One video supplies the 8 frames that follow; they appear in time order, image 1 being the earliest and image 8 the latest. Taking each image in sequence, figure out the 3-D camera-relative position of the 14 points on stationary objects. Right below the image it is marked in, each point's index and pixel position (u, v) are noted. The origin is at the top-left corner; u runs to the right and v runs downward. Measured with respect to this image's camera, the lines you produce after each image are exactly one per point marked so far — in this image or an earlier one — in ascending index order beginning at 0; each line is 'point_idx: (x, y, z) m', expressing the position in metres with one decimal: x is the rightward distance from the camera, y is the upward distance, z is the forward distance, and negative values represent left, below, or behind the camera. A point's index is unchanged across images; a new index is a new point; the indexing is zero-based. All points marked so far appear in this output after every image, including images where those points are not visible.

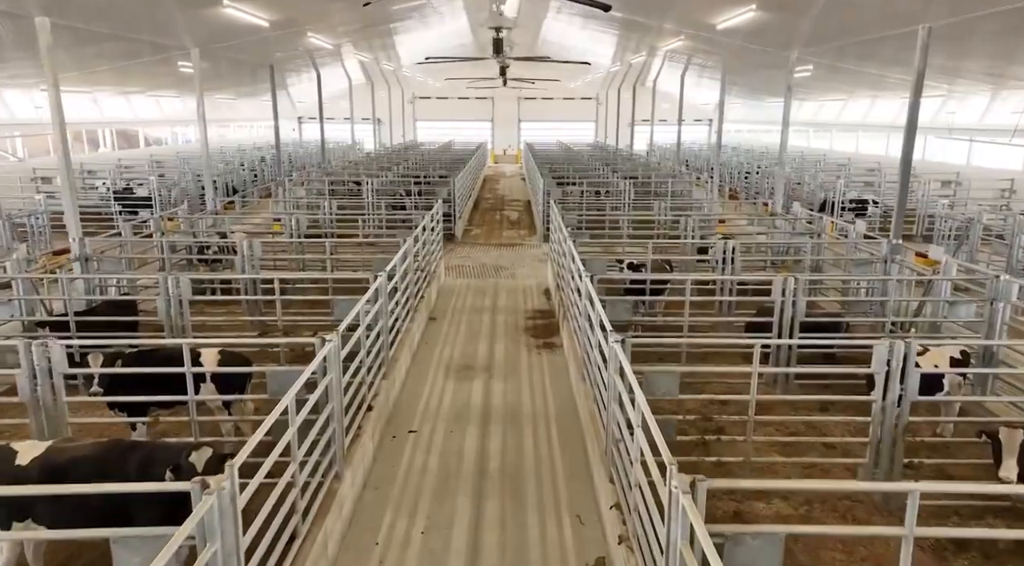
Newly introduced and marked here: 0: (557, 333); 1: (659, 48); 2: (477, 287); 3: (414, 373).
0: (+0.5, -0.5, +7.7) m
1: (+3.3, +5.5, +16.5) m
2: (-0.5, -0.1, +9.8) m
3: (-0.9, -0.8, +6.4) m
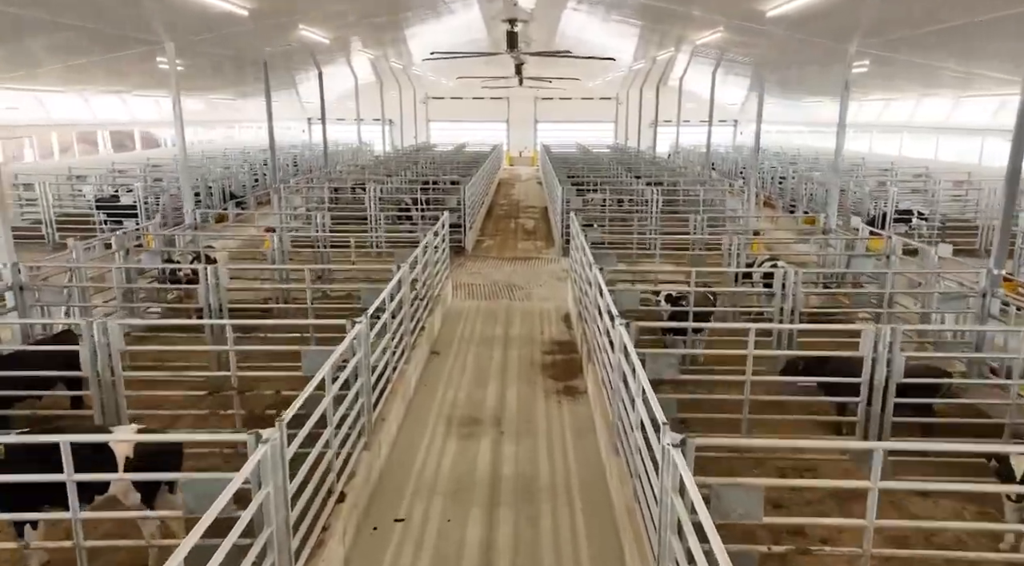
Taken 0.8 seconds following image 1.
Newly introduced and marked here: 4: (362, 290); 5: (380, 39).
0: (+0.6, -0.8, +6.5) m
1: (+3.7, +5.2, +15.3) m
2: (-0.3, -0.3, +8.7) m
3: (-0.8, -1.1, +5.3) m
4: (-1.2, -0.1, +5.8) m
5: (-3.1, +5.8, +16.7) m
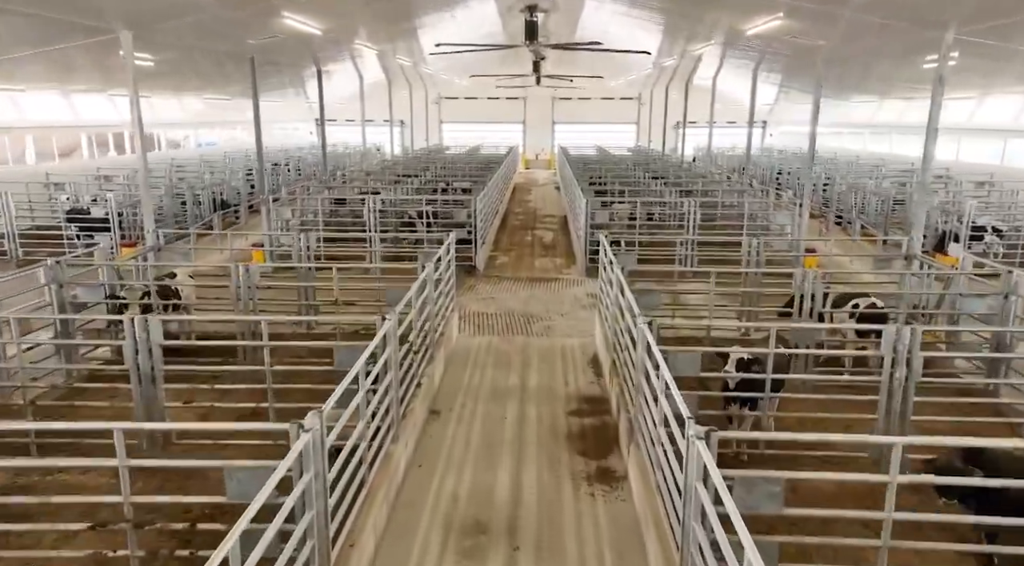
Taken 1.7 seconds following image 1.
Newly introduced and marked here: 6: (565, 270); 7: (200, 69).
0: (+0.8, -1.2, +5.1) m
1: (+4.0, +4.8, +13.8) m
2: (-0.1, -0.7, +7.4) m
3: (-0.7, -1.4, +4.0) m
4: (-1.1, -0.4, +4.5) m
5: (-2.8, +5.4, +15.4) m
6: (+0.8, +0.2, +11.2) m
7: (-6.9, +4.8, +15.7) m
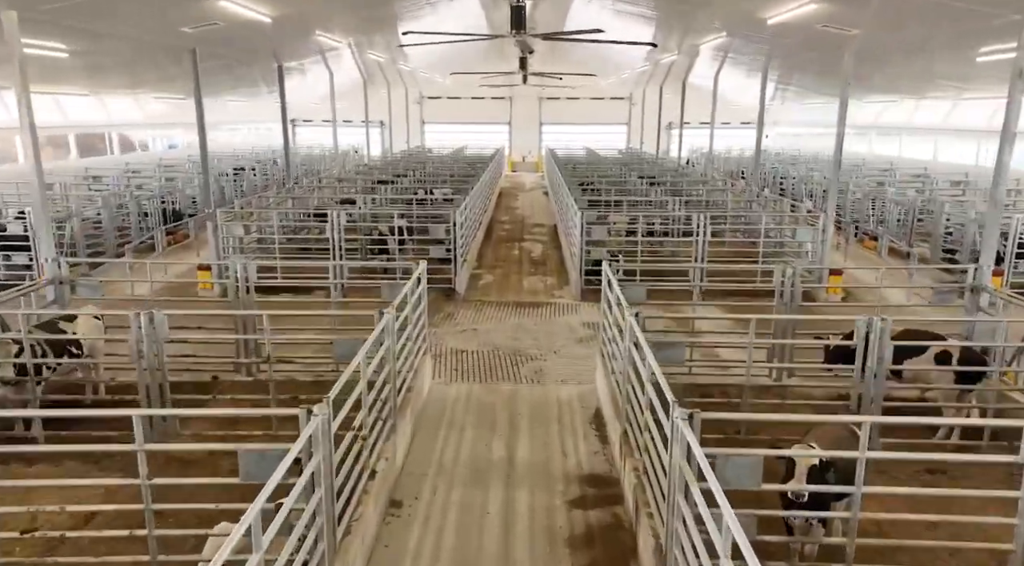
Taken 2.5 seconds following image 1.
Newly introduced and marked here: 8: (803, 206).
0: (+0.7, -1.5, +3.9) m
1: (+3.8, +4.5, +12.6) m
2: (-0.2, -1.0, +6.1) m
3: (-0.7, -1.7, +2.6) m
4: (-1.2, -0.7, +3.1) m
5: (-3.1, +5.1, +14.0) m
6: (+0.6, -0.1, +9.9) m
7: (-7.2, +4.4, +14.3) m
8: (+4.4, +1.1, +10.9) m
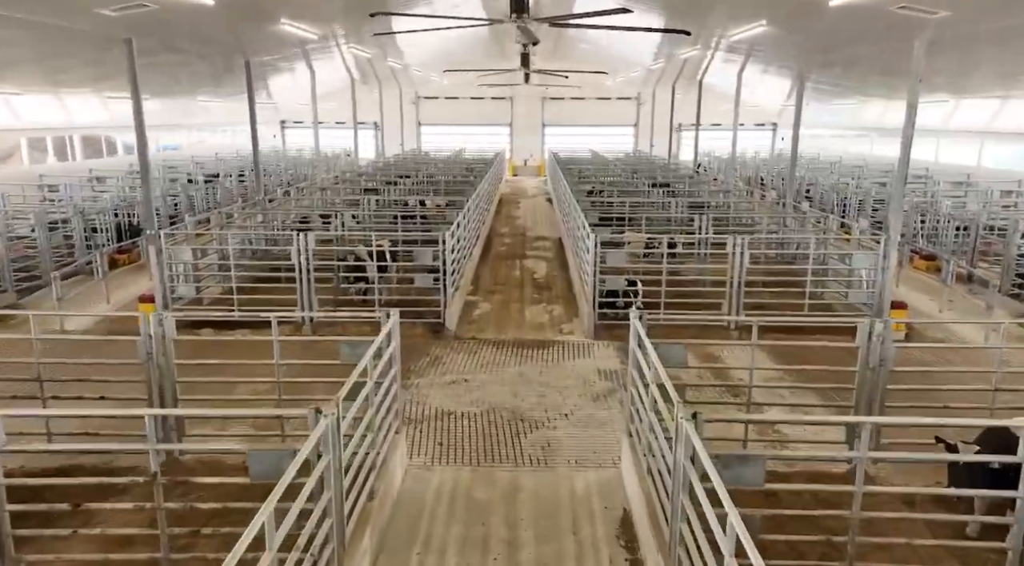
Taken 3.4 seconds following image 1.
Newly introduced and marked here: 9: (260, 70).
0: (+0.7, -1.8, +2.4) m
1: (+3.8, +4.1, +11.1) m
2: (-0.2, -1.4, +4.6) m
3: (-0.7, -2.1, +1.2) m
4: (-1.2, -1.1, +1.7) m
5: (-3.0, +4.7, +12.5) m
6: (+0.6, -0.5, +8.4) m
7: (-7.2, +4.0, +12.9) m
8: (+4.4, +0.8, +9.4) m
9: (-6.3, +5.3, +18.0) m
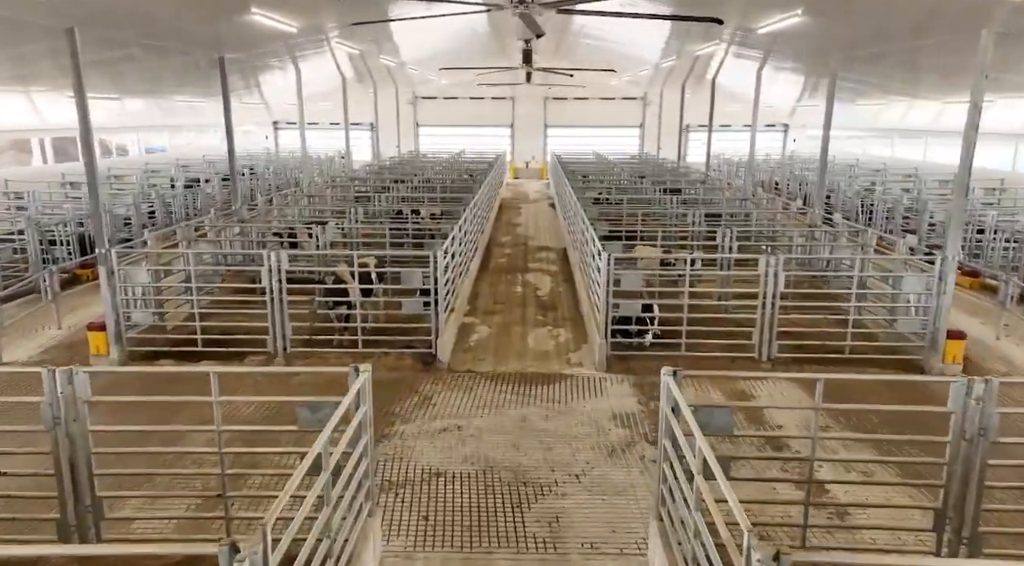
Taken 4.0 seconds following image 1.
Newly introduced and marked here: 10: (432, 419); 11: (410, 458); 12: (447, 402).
0: (+0.7, -2.1, +1.4) m
1: (+3.8, +3.9, +10.2) m
2: (-0.2, -1.6, +3.6) m
3: (-0.7, -2.4, +0.2) m
4: (-1.2, -1.3, +0.7) m
5: (-3.0, +4.5, +11.6) m
6: (+0.6, -0.7, +7.4) m
7: (-7.1, +3.8, +11.9) m
8: (+4.4, +0.5, +8.4) m
9: (-6.2, +5.1, +17.0) m
10: (-0.7, -1.1, +5.9) m
11: (-0.7, -1.2, +5.2) m
12: (-0.6, -1.0, +6.2) m
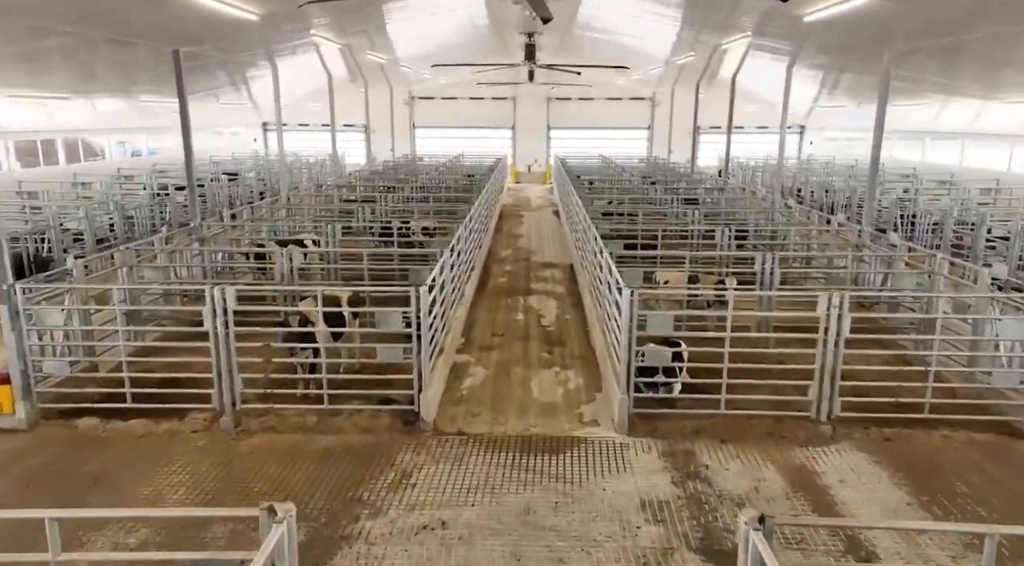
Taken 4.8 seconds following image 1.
0: (+0.7, -2.4, +0.1) m
1: (+3.8, +3.6, +8.8) m
2: (-0.2, -1.9, +2.3) m
3: (-0.8, -2.7, -1.1) m
4: (-1.2, -1.7, -0.6) m
5: (-3.0, +4.1, +10.3) m
6: (+0.6, -1.1, +6.1) m
7: (-7.1, +3.5, +10.6) m
8: (+4.4, +0.2, +7.1) m
9: (-6.2, +4.7, +15.7) m
10: (-0.7, -1.4, +4.6) m
11: (-0.7, -1.6, +3.9) m
12: (-0.6, -1.3, +4.9) m
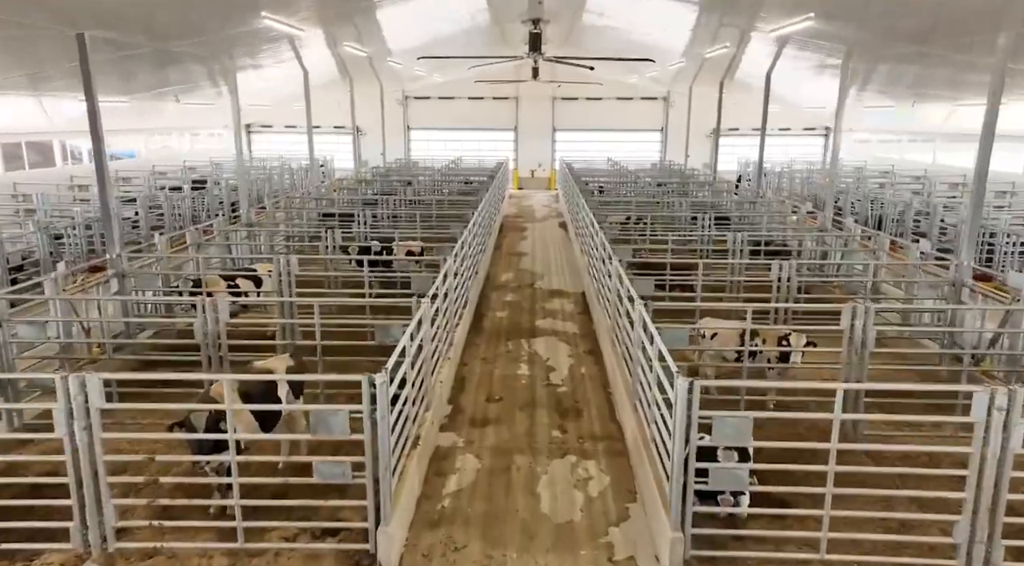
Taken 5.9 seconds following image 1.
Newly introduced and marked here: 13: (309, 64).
0: (+0.6, -2.9, -1.7) m
1: (+3.8, +3.1, +7.0) m
2: (-0.2, -2.4, +0.5) m
3: (-0.8, -3.1, -2.9) m
4: (-1.2, -2.1, -2.4) m
5: (-3.0, +3.7, +8.5) m
6: (+0.6, -1.5, +4.3) m
7: (-7.1, +3.0, +8.8) m
8: (+4.4, -0.3, +5.3) m
9: (-6.2, +4.3, +13.9) m
10: (-0.7, -1.9, +2.7) m
11: (-0.7, -2.0, +2.0) m
12: (-0.6, -1.8, +3.1) m
13: (-4.9, +5.3, +17.5) m
